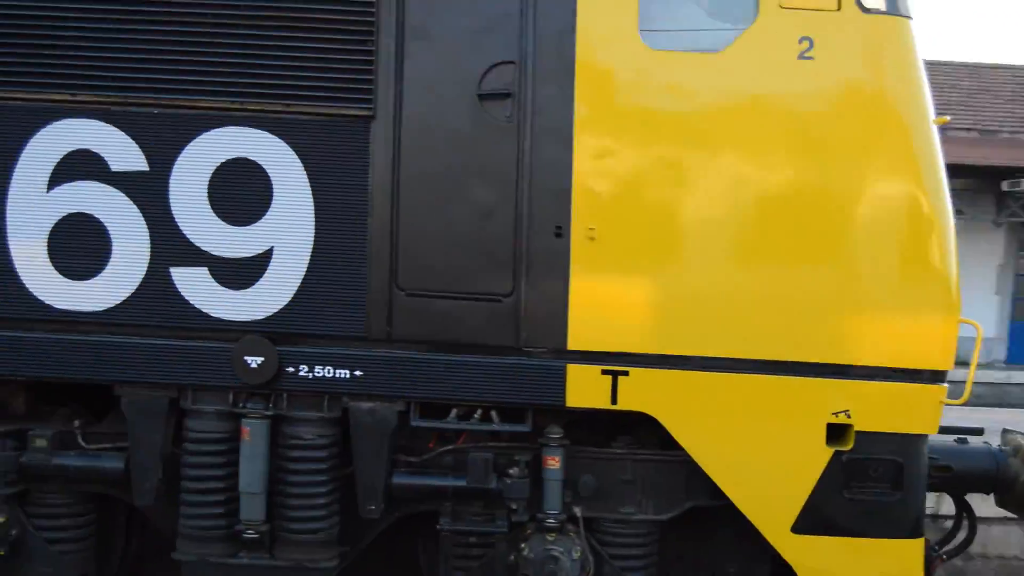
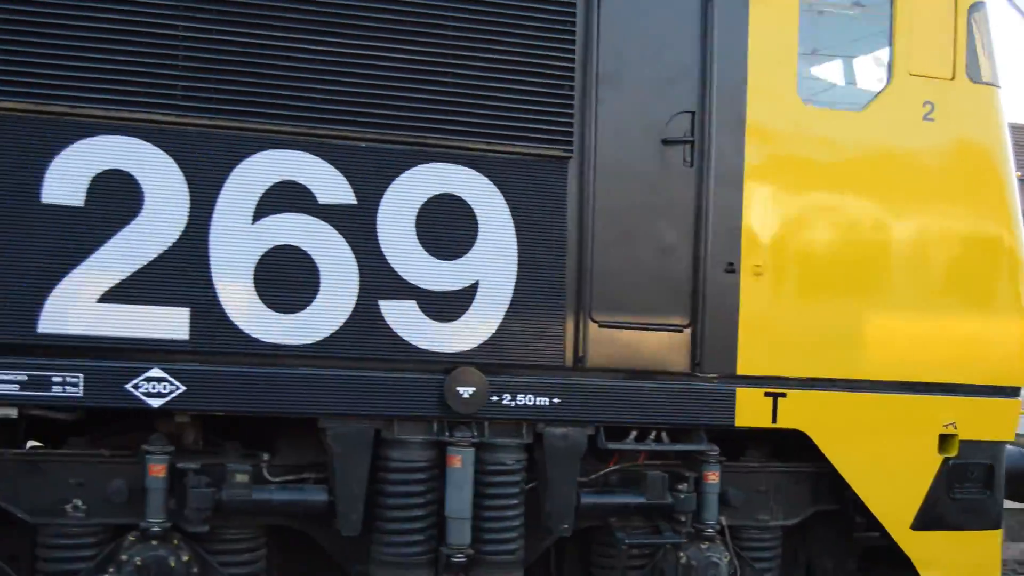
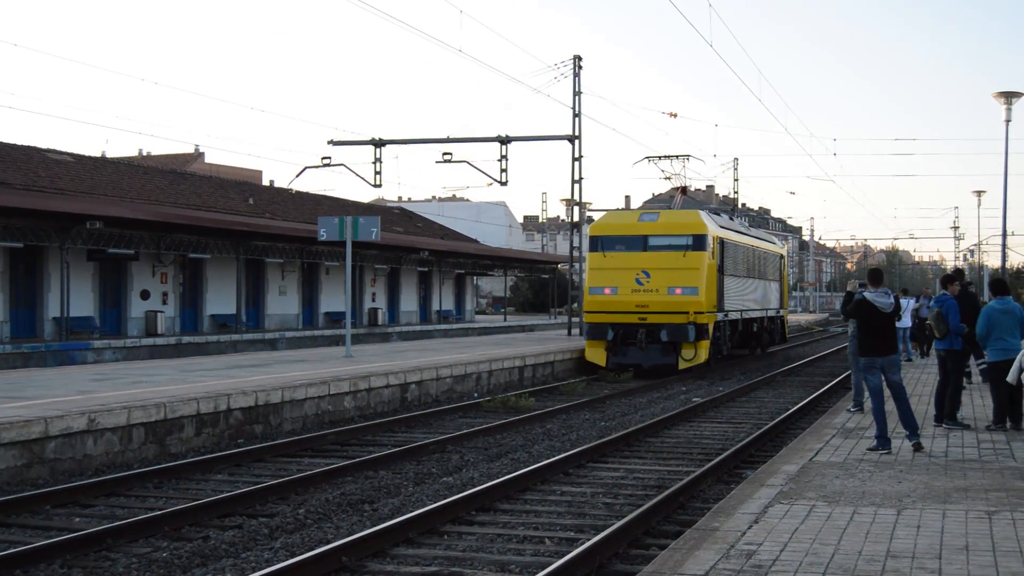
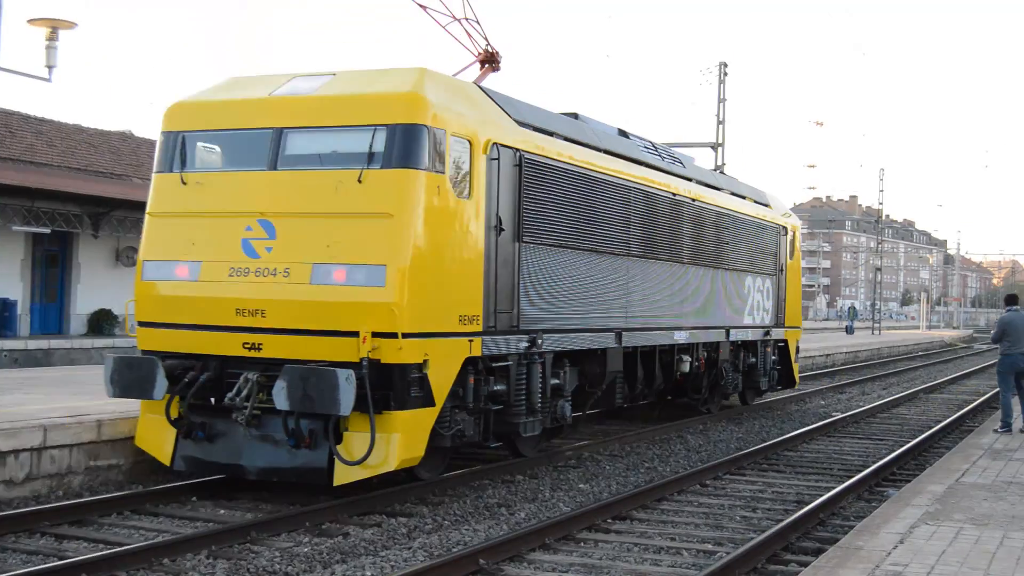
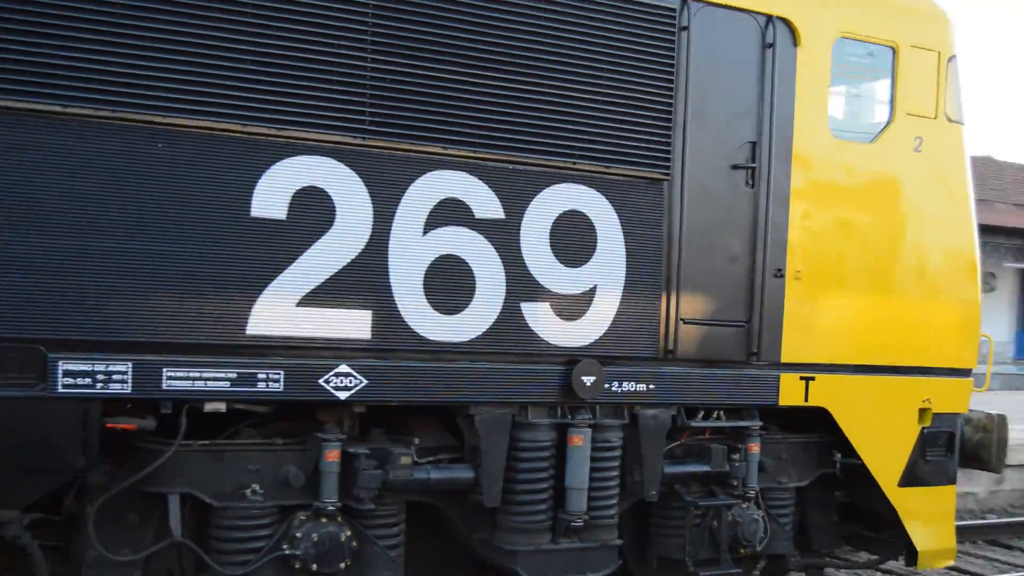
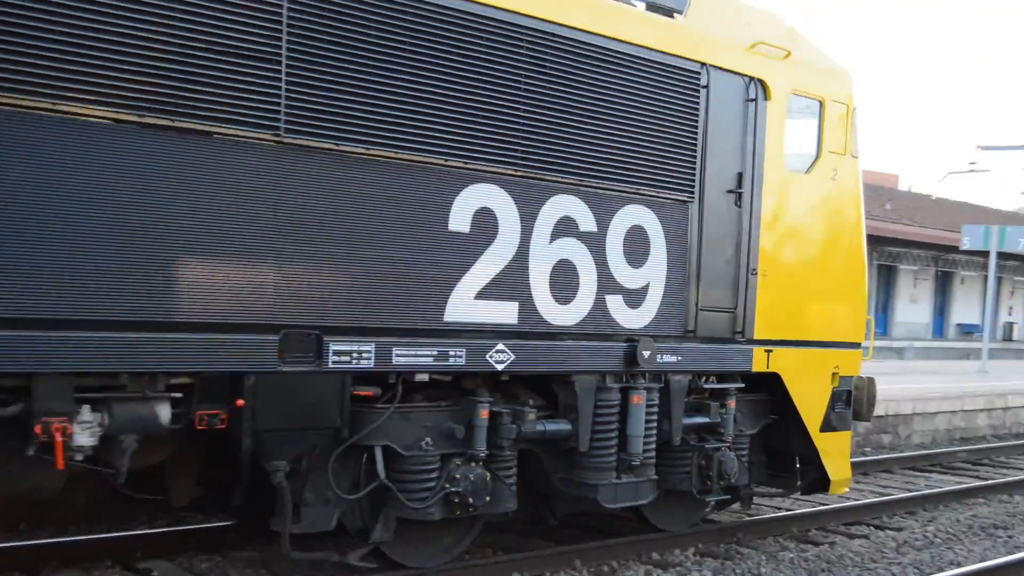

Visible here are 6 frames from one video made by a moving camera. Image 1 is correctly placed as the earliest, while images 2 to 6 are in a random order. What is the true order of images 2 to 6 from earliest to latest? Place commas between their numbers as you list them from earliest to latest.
2, 5, 6, 4, 3
